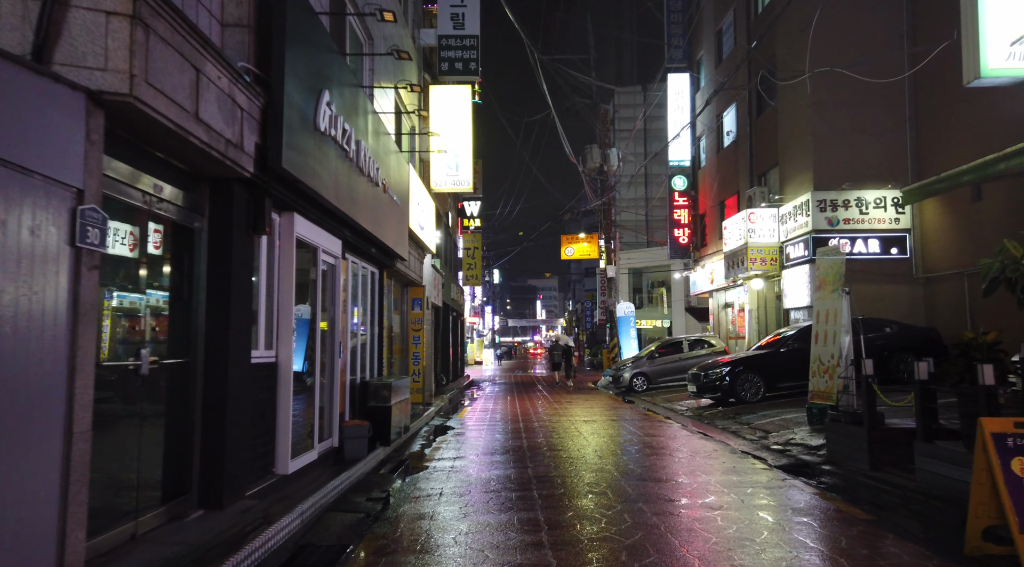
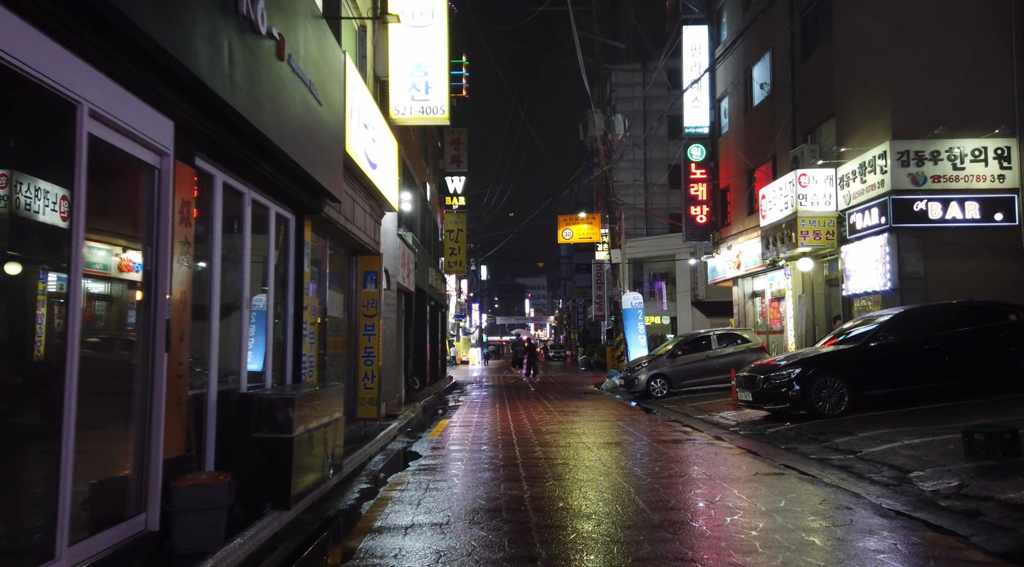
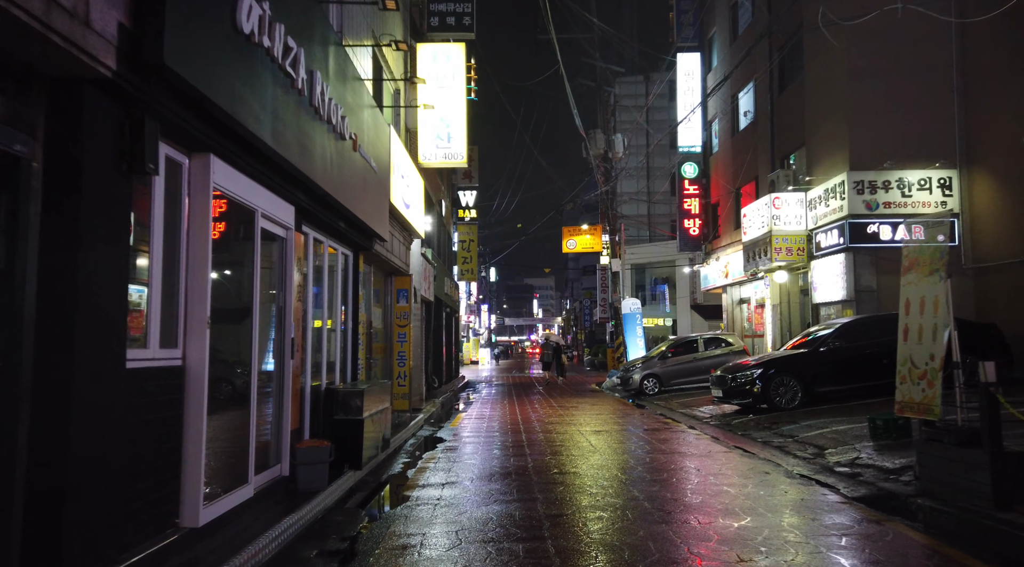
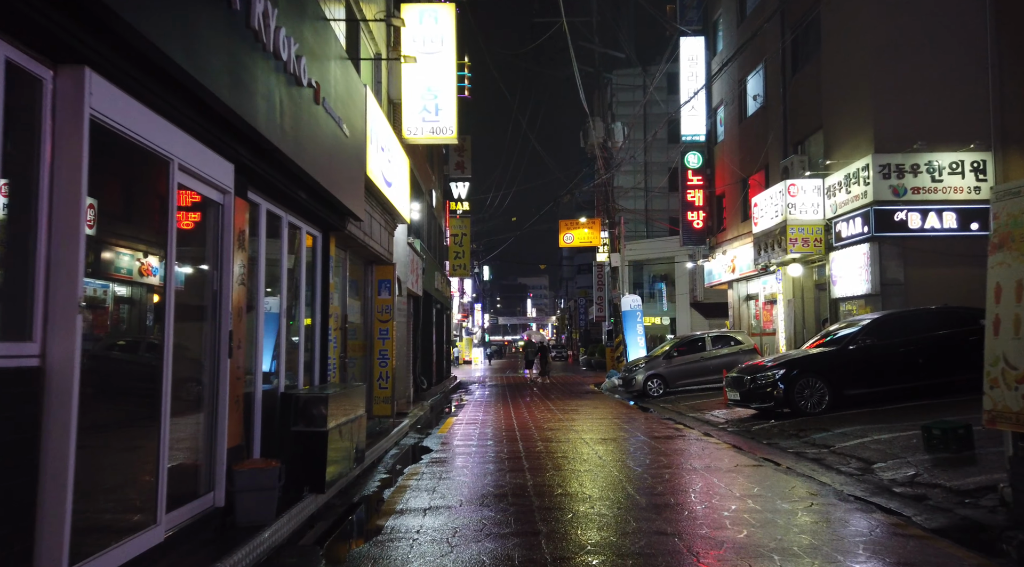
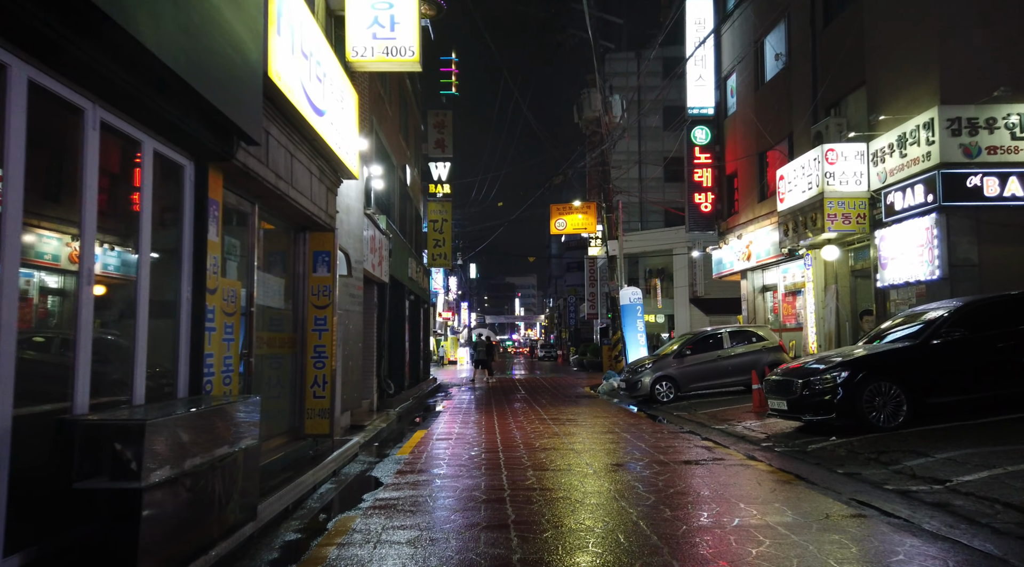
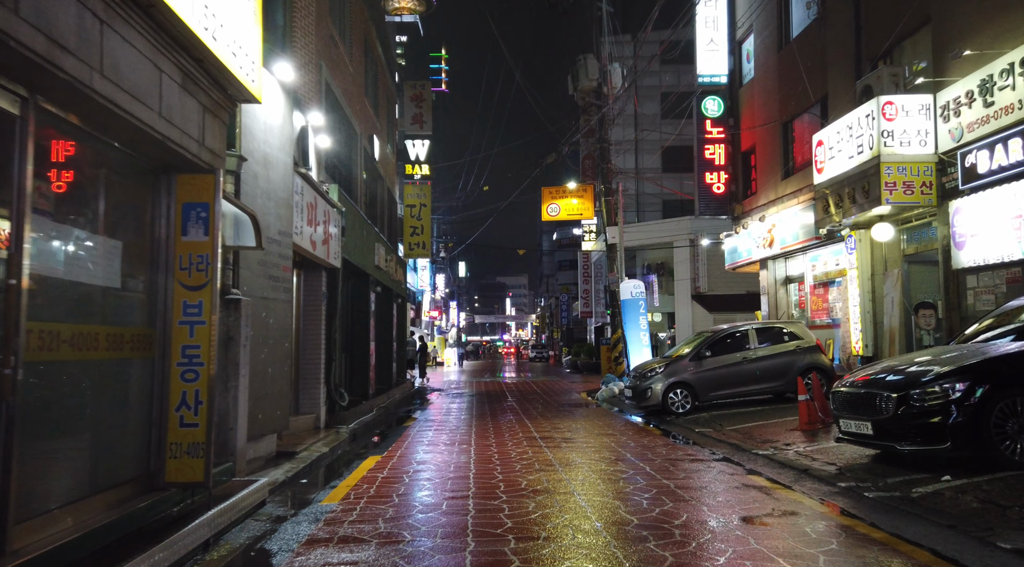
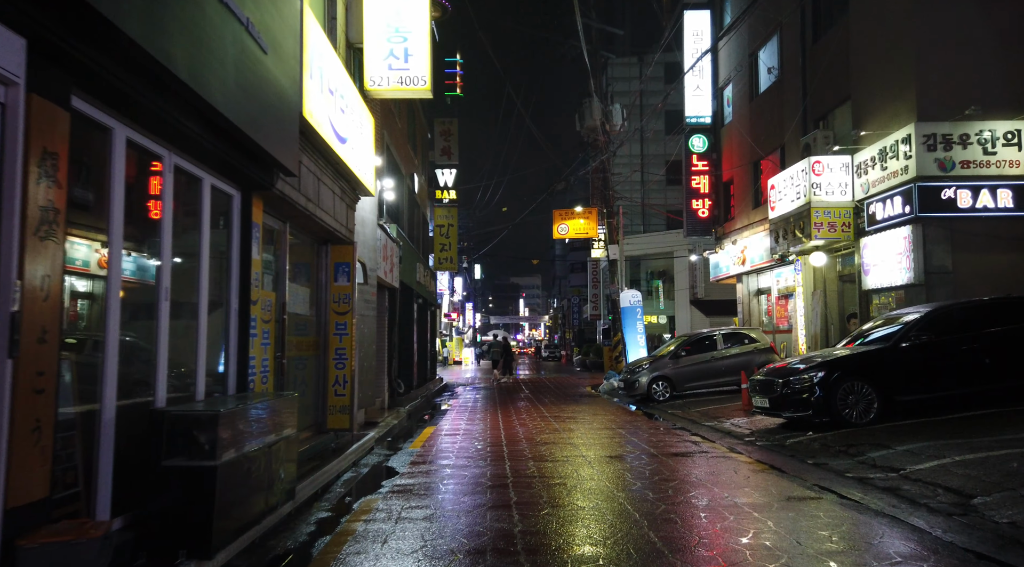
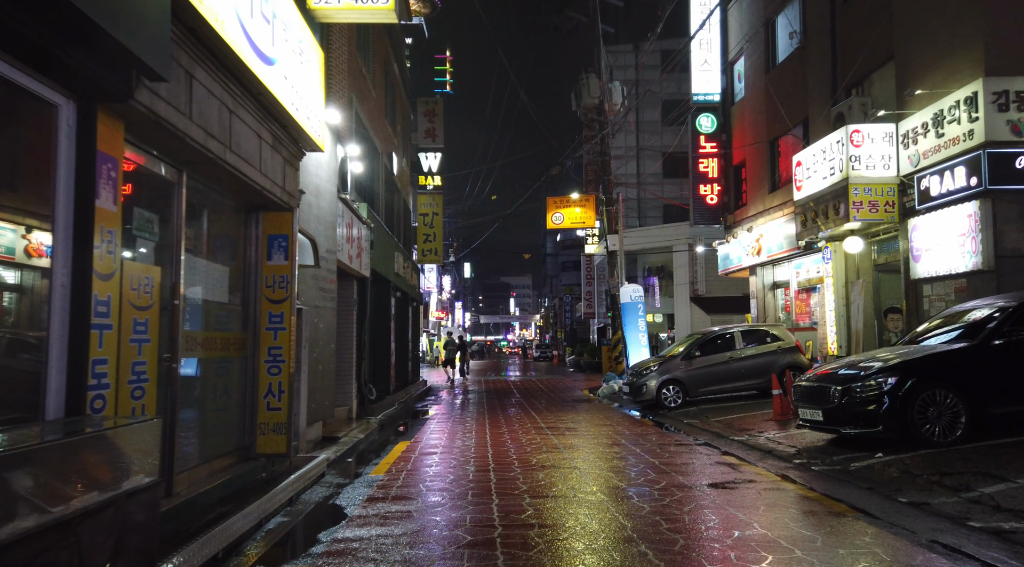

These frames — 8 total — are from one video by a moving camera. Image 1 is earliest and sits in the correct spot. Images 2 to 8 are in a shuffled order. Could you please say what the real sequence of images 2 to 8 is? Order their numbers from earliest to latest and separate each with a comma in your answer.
3, 4, 2, 7, 5, 8, 6
